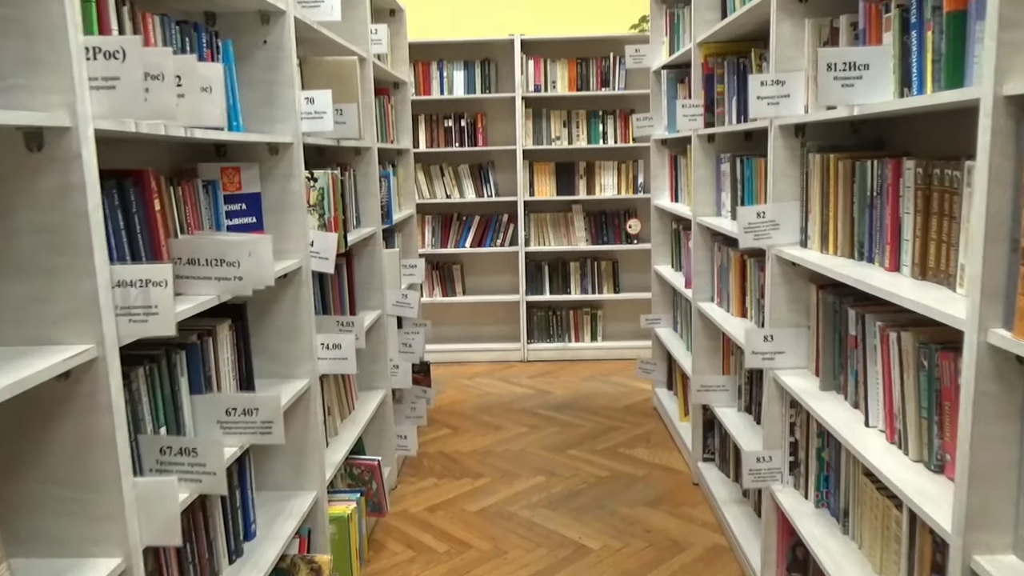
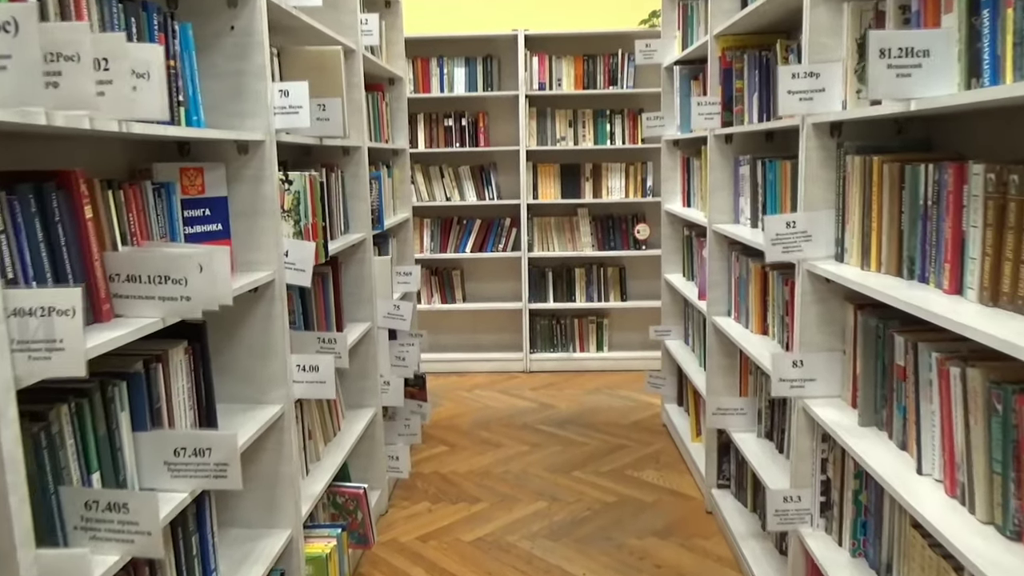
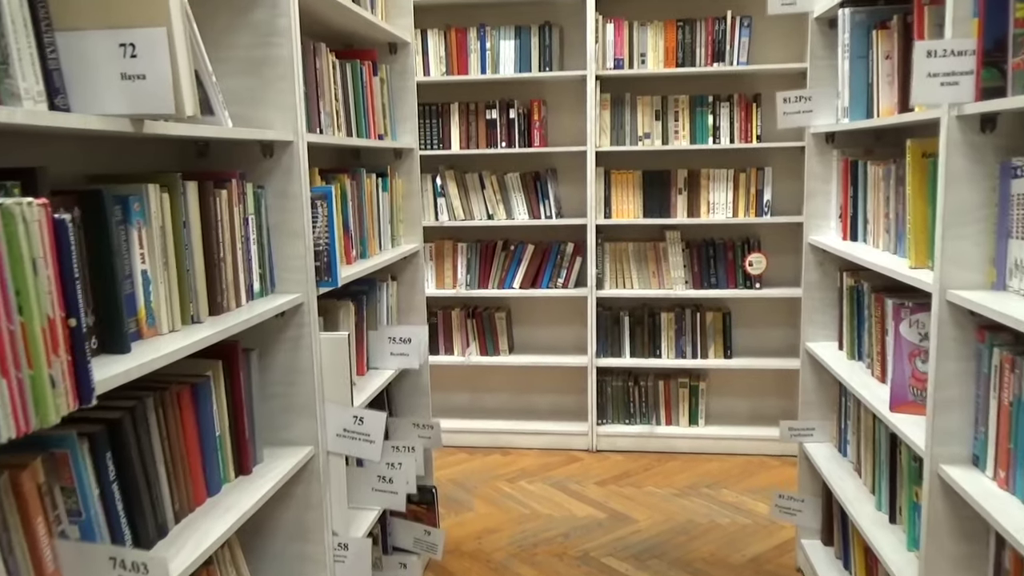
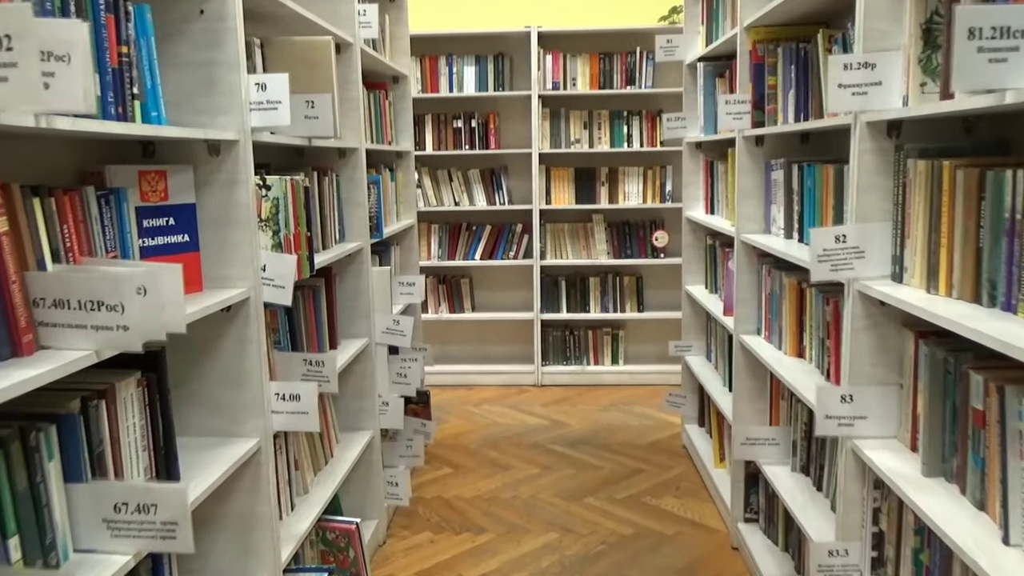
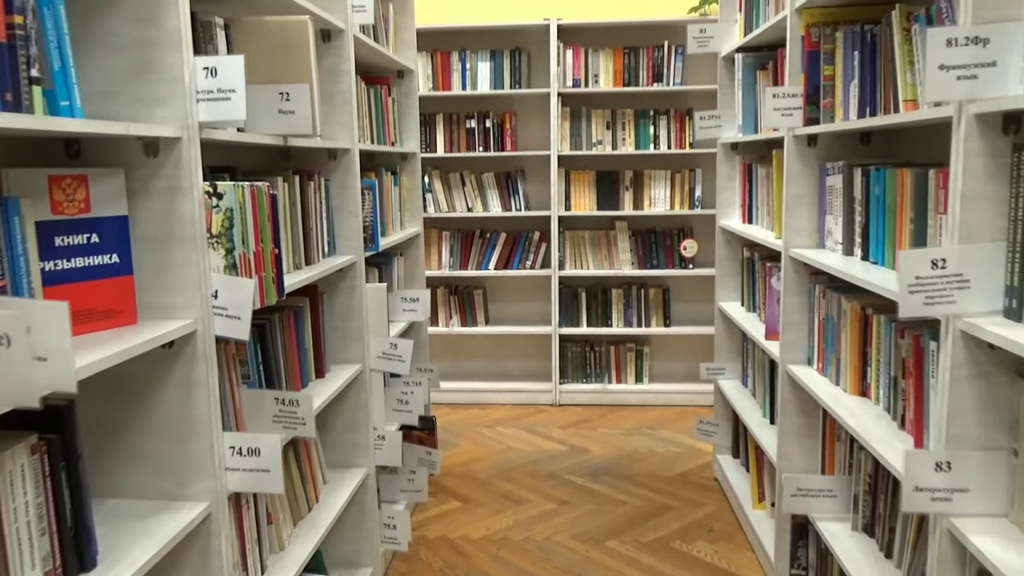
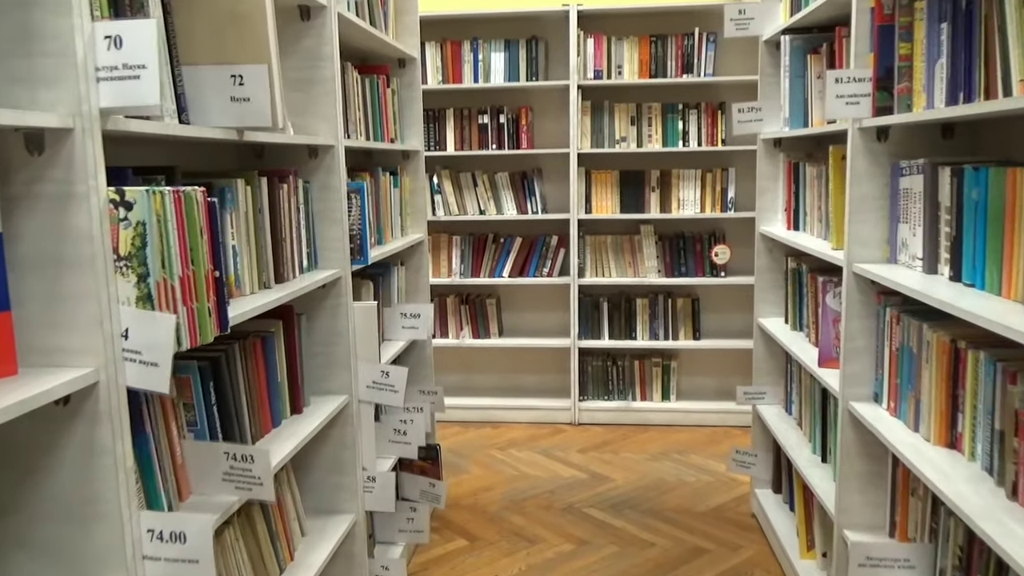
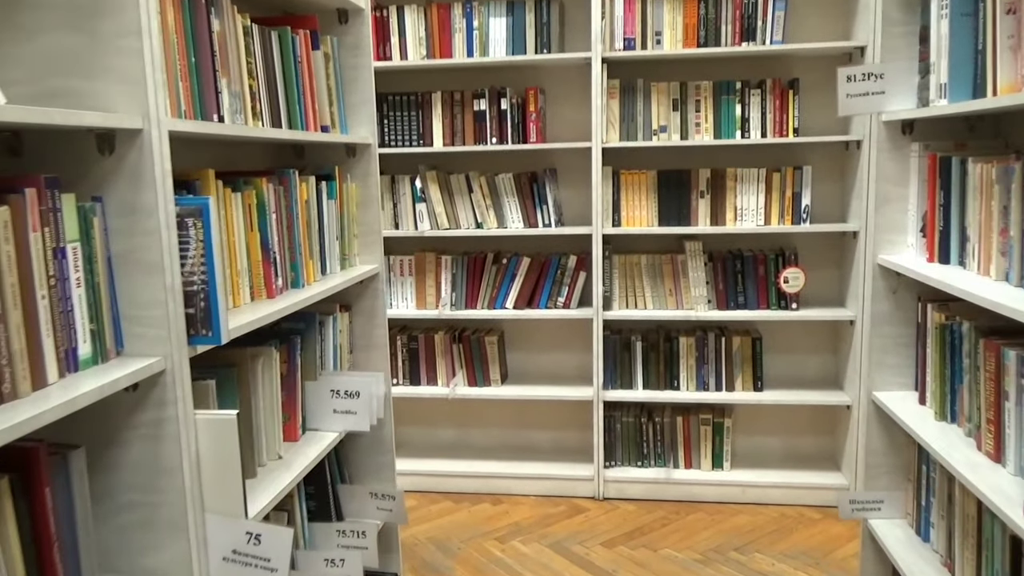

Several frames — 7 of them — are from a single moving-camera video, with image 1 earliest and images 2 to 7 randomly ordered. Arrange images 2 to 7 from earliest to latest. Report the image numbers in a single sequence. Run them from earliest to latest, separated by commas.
2, 4, 5, 6, 3, 7
